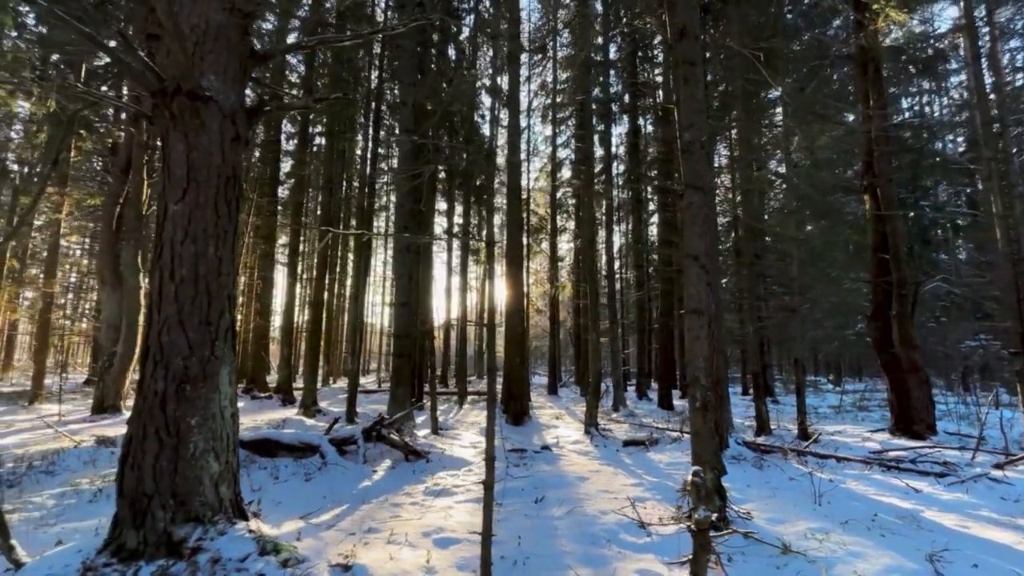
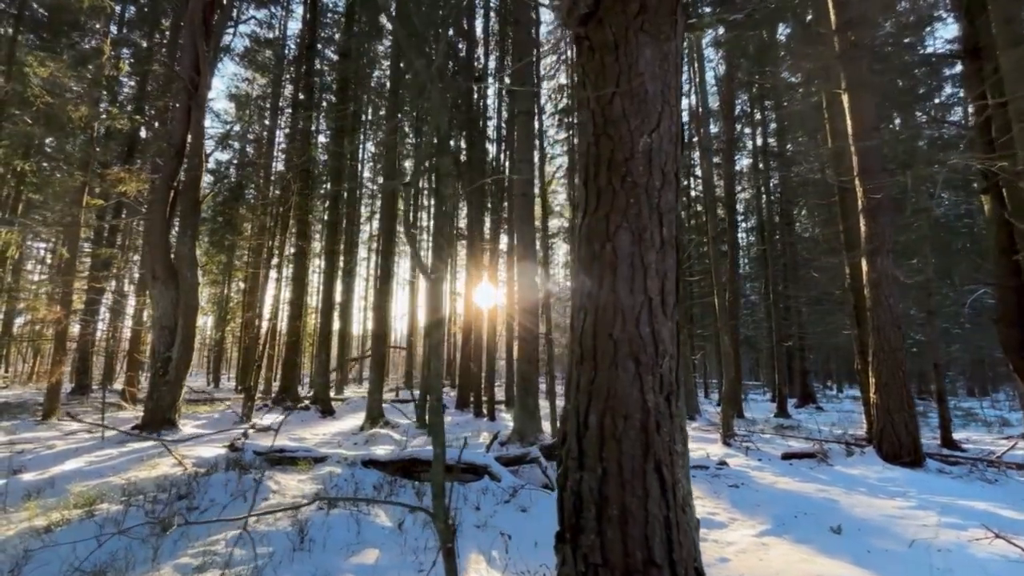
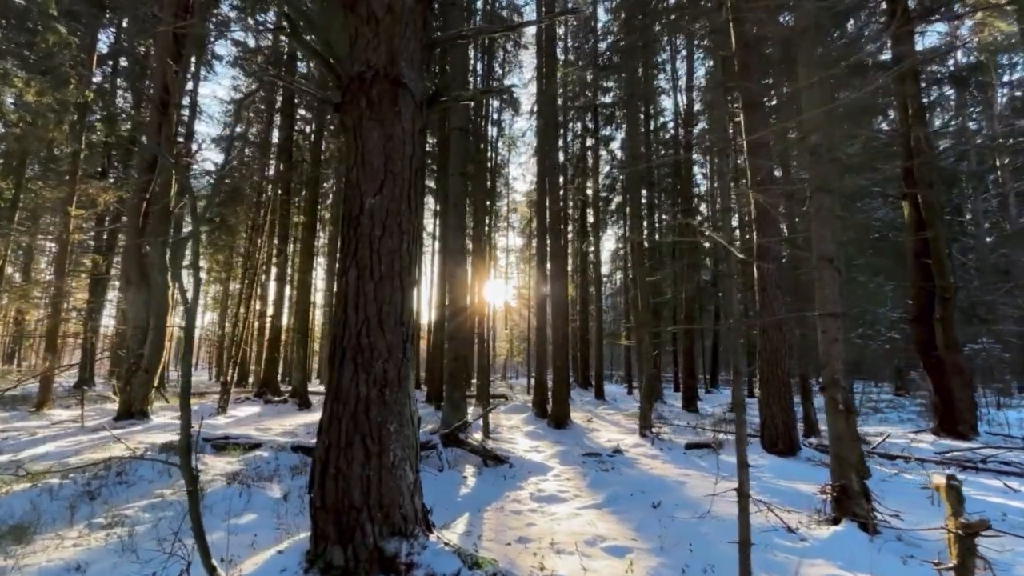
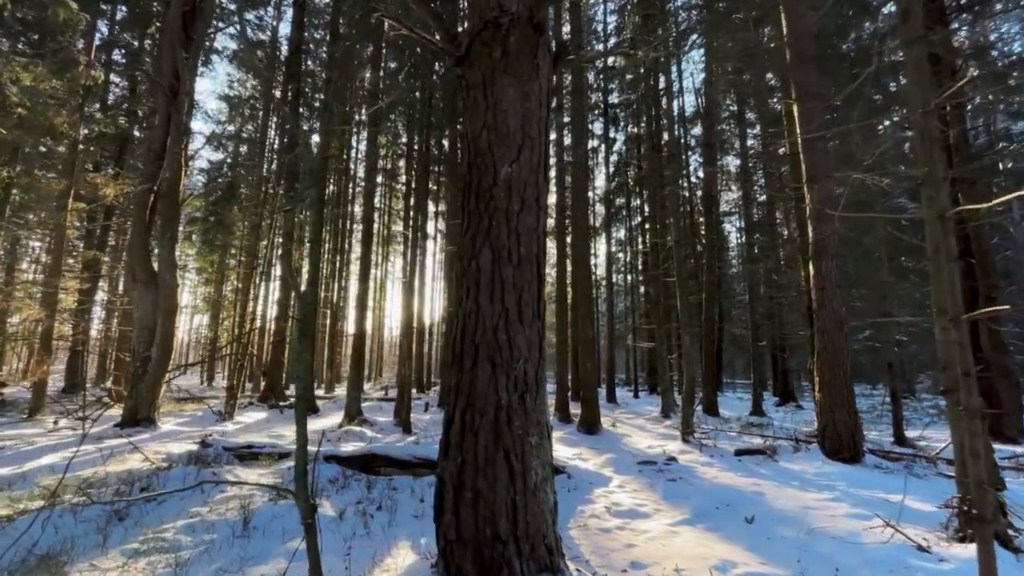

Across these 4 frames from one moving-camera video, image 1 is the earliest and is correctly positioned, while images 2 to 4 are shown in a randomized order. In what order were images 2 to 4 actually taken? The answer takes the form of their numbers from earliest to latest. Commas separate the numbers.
3, 4, 2
